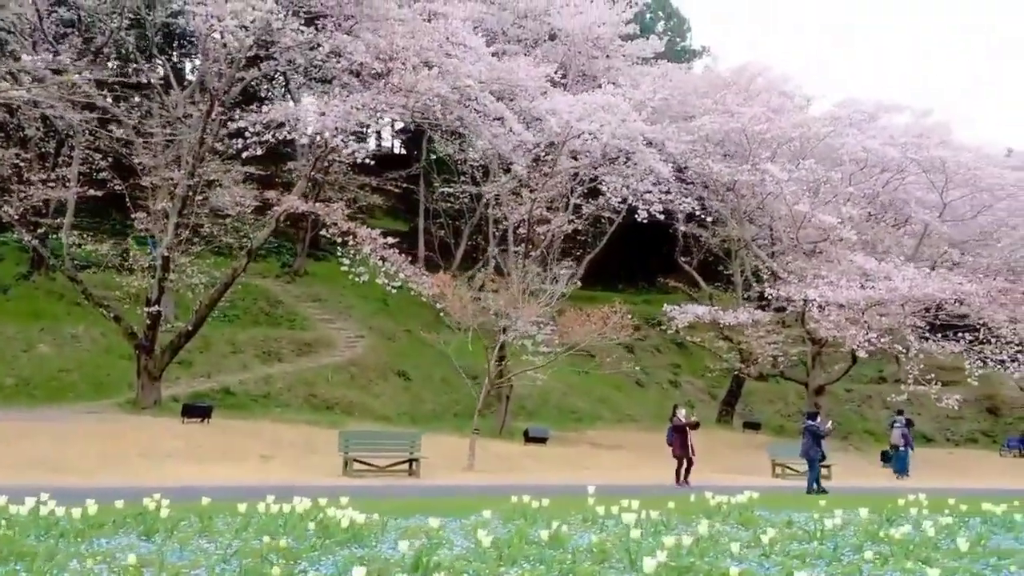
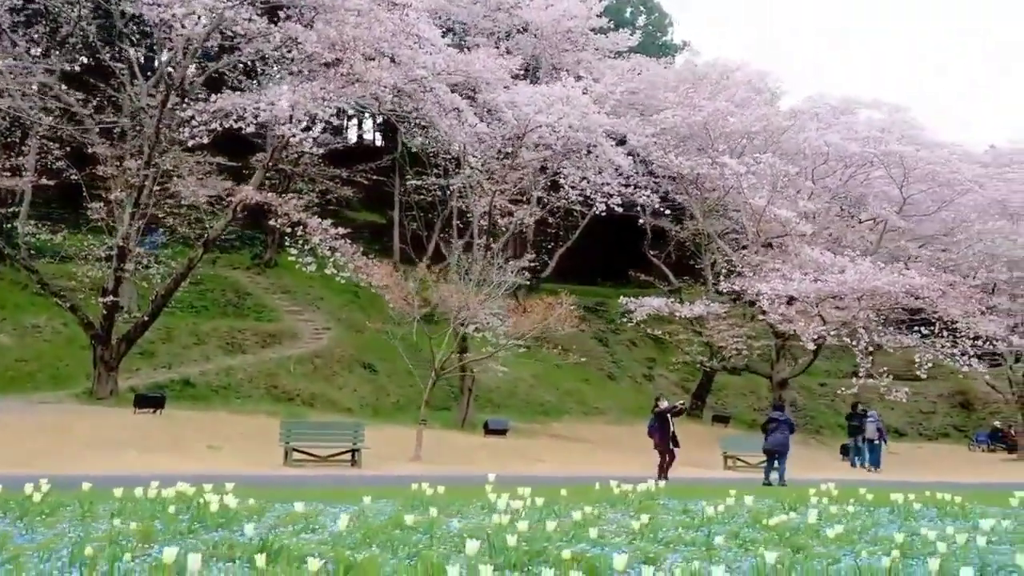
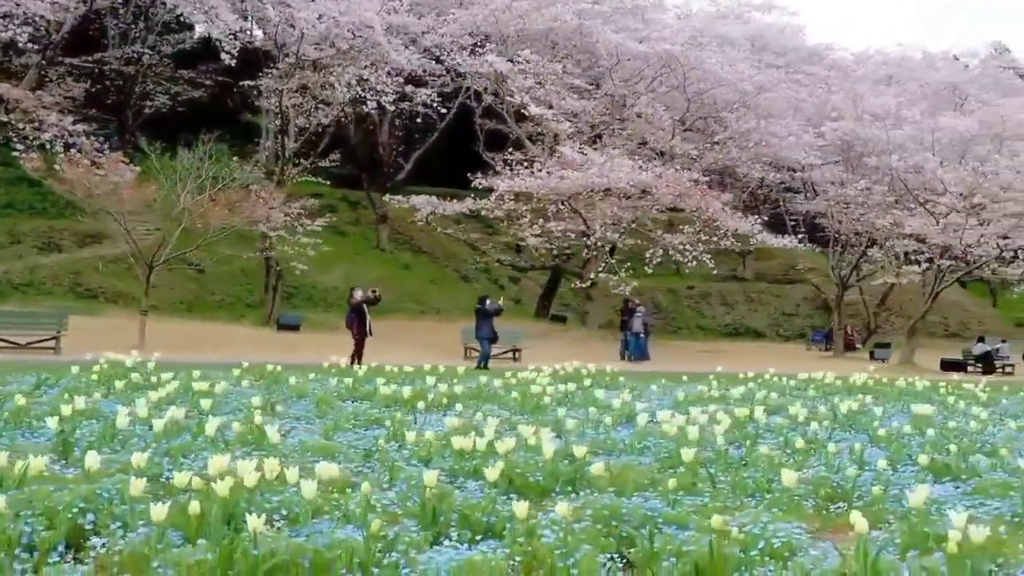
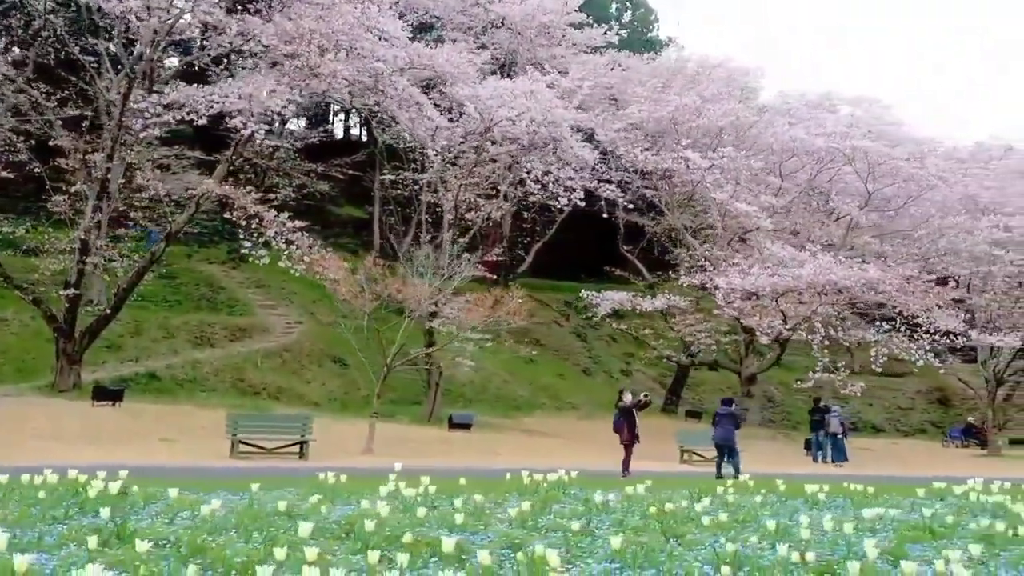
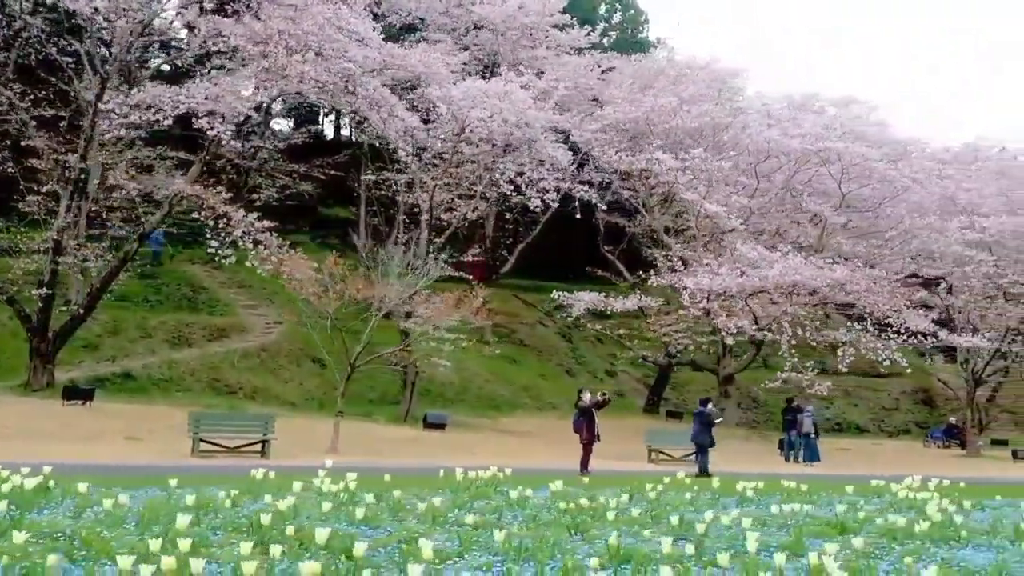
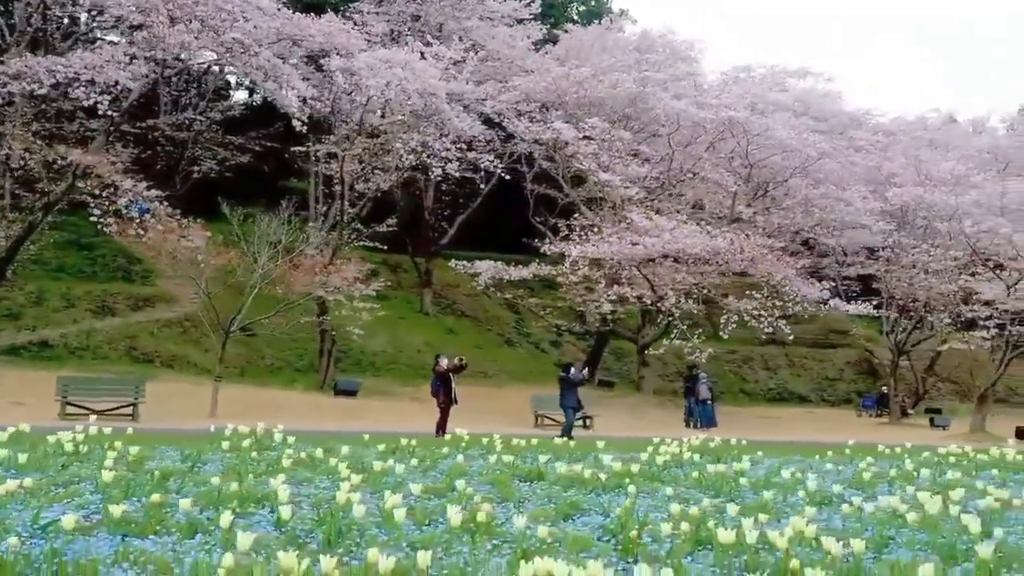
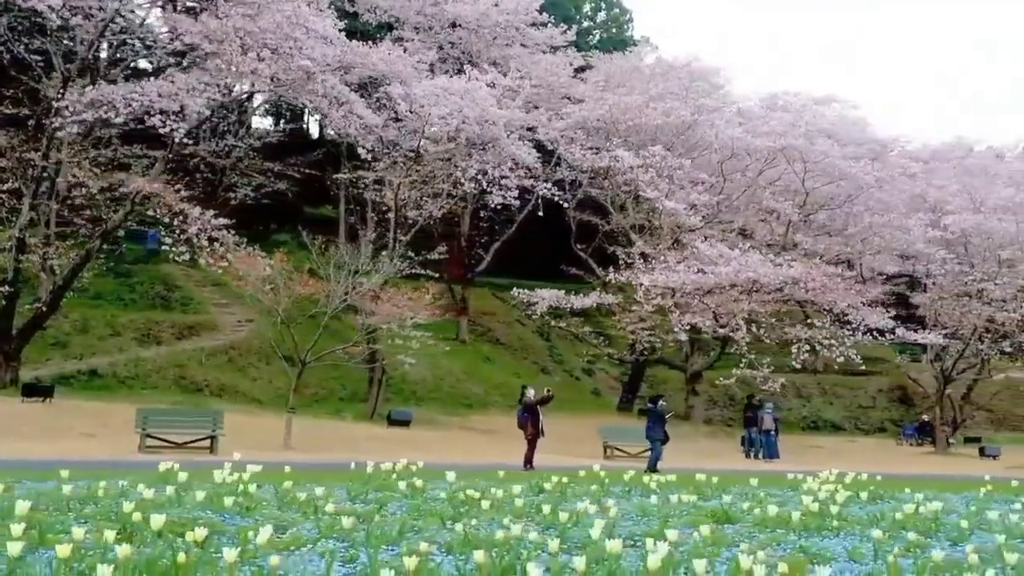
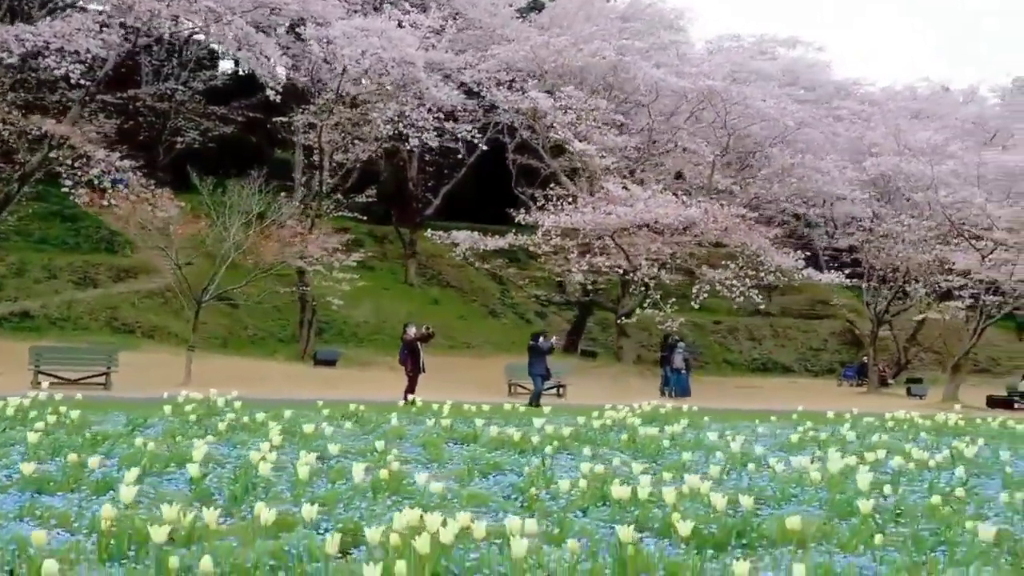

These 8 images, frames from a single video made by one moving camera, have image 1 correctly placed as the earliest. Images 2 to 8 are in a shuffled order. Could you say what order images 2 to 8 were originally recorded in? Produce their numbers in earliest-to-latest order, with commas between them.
2, 4, 5, 7, 6, 8, 3
